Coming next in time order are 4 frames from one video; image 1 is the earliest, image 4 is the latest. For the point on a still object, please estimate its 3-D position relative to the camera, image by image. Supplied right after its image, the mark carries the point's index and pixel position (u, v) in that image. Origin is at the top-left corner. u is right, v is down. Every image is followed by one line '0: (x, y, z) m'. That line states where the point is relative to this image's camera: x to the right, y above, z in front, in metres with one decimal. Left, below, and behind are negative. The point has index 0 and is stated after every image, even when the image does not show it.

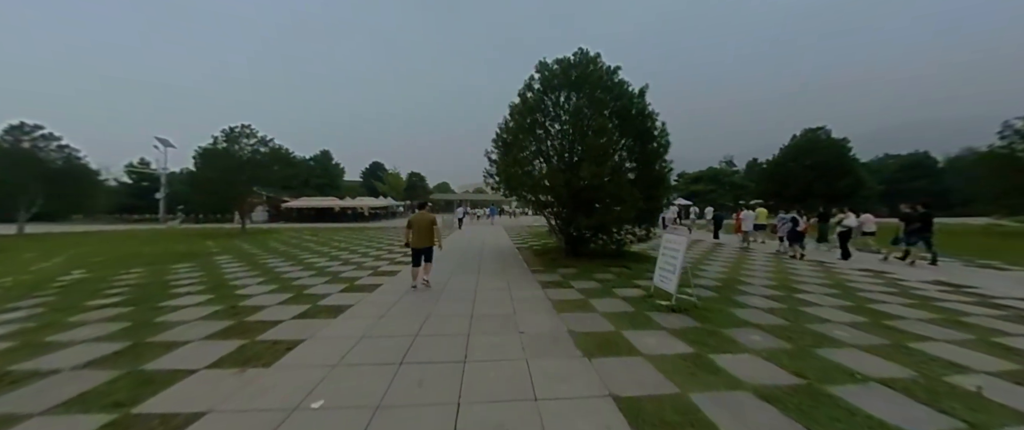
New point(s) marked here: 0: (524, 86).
0: (+0.4, +3.9, +9.5) m
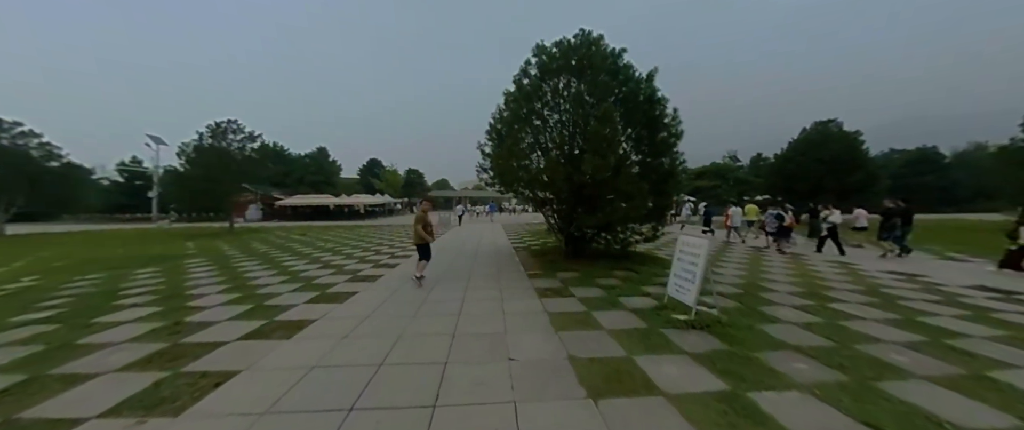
0: (+0.2, +3.9, +8.7) m
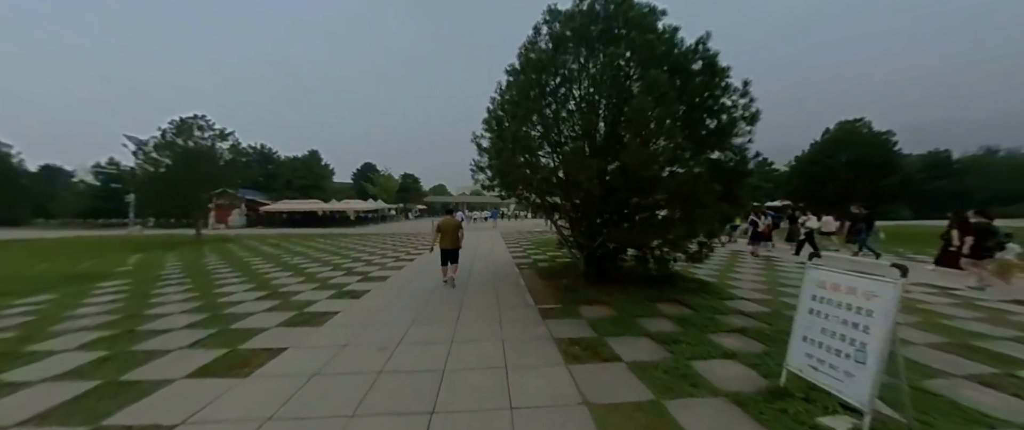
0: (+0.3, +3.7, +6.8) m
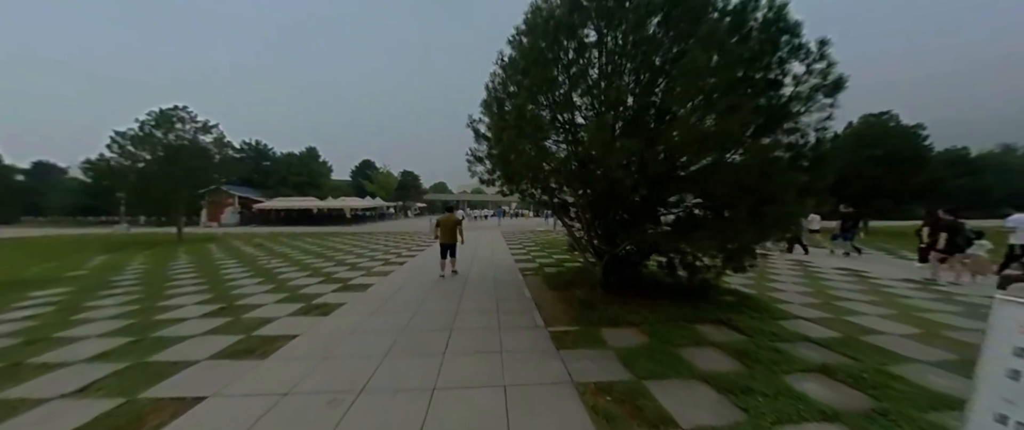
0: (+0.4, +3.7, +5.6) m
